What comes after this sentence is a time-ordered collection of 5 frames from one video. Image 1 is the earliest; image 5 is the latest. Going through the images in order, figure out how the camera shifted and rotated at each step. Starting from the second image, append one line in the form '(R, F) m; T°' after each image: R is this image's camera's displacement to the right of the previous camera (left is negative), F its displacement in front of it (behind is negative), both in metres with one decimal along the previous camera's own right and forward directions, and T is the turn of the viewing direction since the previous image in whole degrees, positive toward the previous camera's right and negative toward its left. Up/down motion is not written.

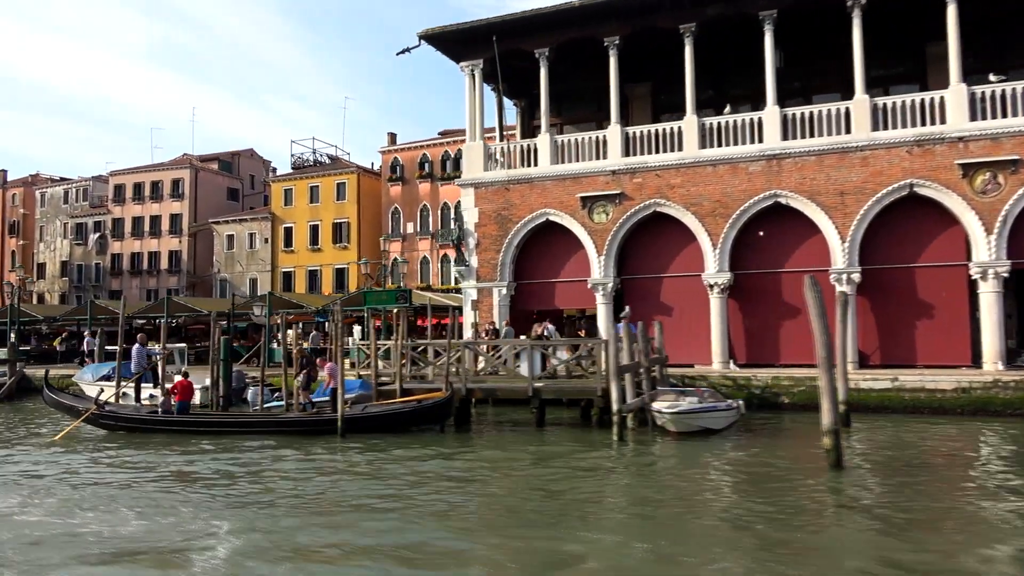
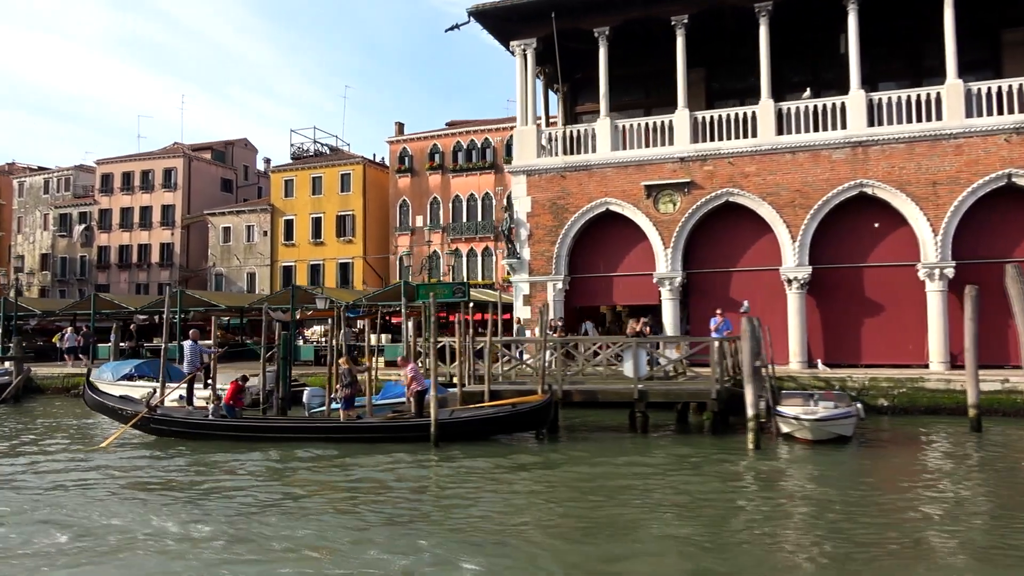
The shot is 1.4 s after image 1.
(-2.3, +1.4) m; +2°
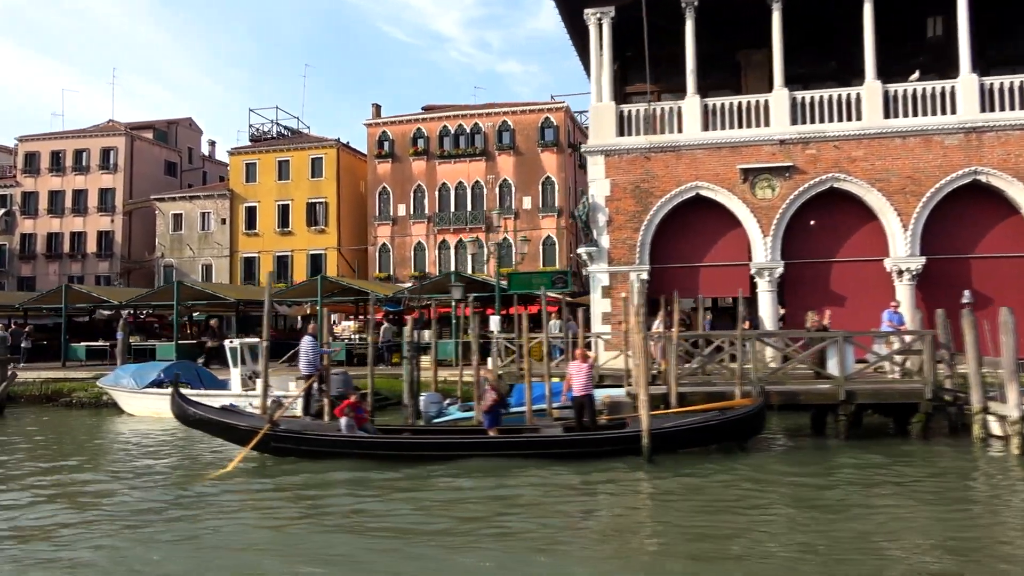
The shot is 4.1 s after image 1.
(-4.4, +2.2) m; +7°
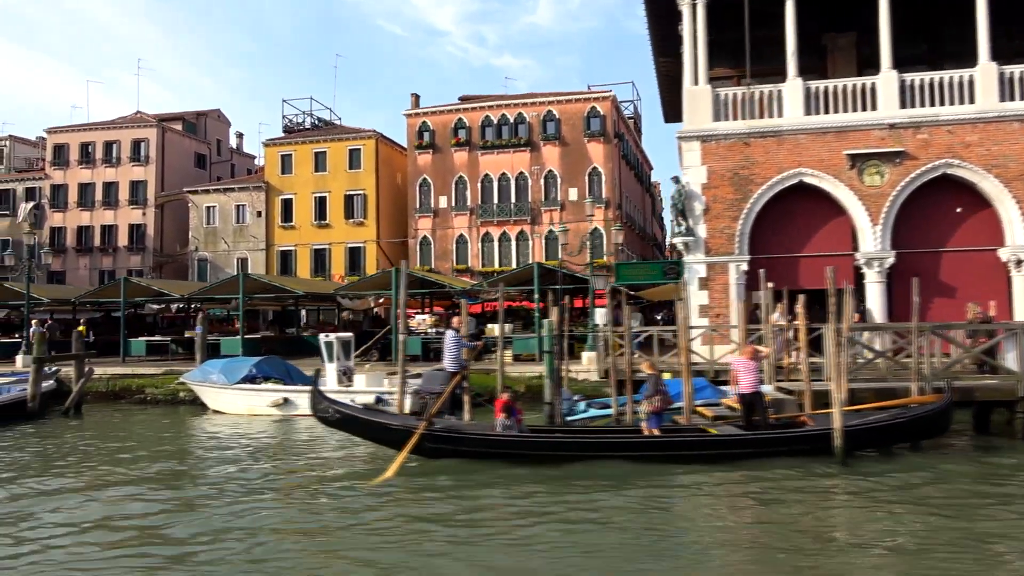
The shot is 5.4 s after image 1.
(-2.3, +0.7) m; 0°
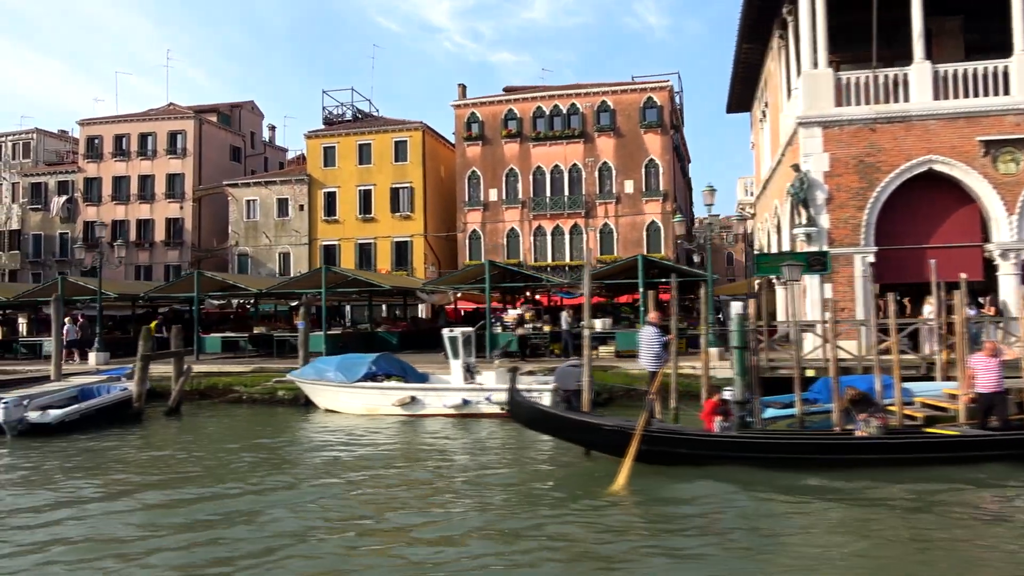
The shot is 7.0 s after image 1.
(-2.8, +0.8) m; 0°
